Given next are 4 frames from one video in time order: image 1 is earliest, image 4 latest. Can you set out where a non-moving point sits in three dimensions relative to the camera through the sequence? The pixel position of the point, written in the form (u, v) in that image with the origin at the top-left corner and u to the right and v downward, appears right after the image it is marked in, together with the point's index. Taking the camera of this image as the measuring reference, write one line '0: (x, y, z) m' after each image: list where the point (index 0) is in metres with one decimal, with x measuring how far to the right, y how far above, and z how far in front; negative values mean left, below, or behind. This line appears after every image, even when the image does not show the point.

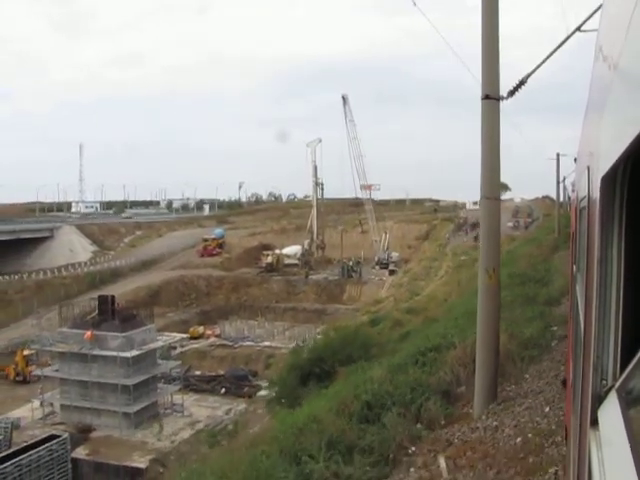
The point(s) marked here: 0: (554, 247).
0: (+6.8, 0.0, +18.0) m
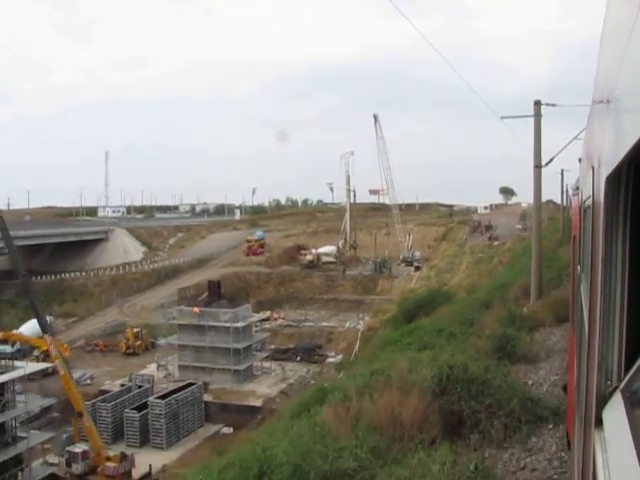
0: (+7.3, 0.0, +19.2) m
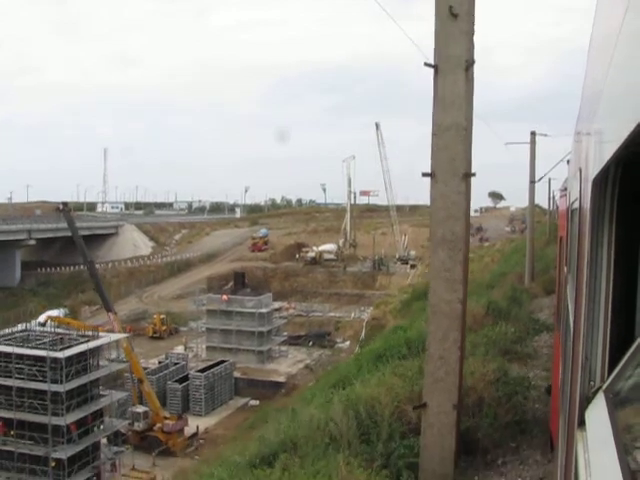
0: (+7.1, -0.1, +20.0) m
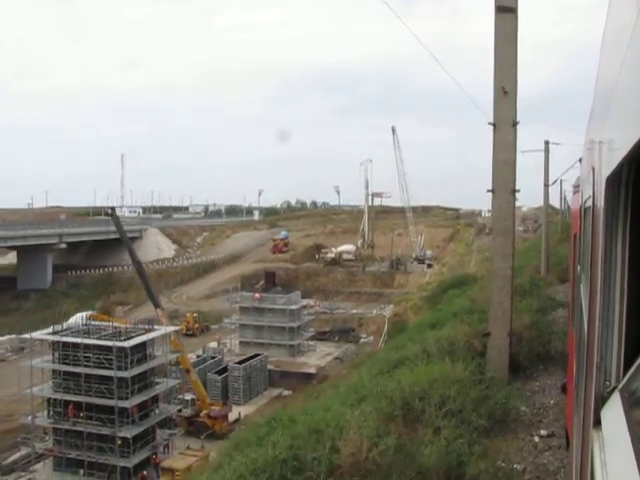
0: (+7.6, -0.1, +20.2) m
